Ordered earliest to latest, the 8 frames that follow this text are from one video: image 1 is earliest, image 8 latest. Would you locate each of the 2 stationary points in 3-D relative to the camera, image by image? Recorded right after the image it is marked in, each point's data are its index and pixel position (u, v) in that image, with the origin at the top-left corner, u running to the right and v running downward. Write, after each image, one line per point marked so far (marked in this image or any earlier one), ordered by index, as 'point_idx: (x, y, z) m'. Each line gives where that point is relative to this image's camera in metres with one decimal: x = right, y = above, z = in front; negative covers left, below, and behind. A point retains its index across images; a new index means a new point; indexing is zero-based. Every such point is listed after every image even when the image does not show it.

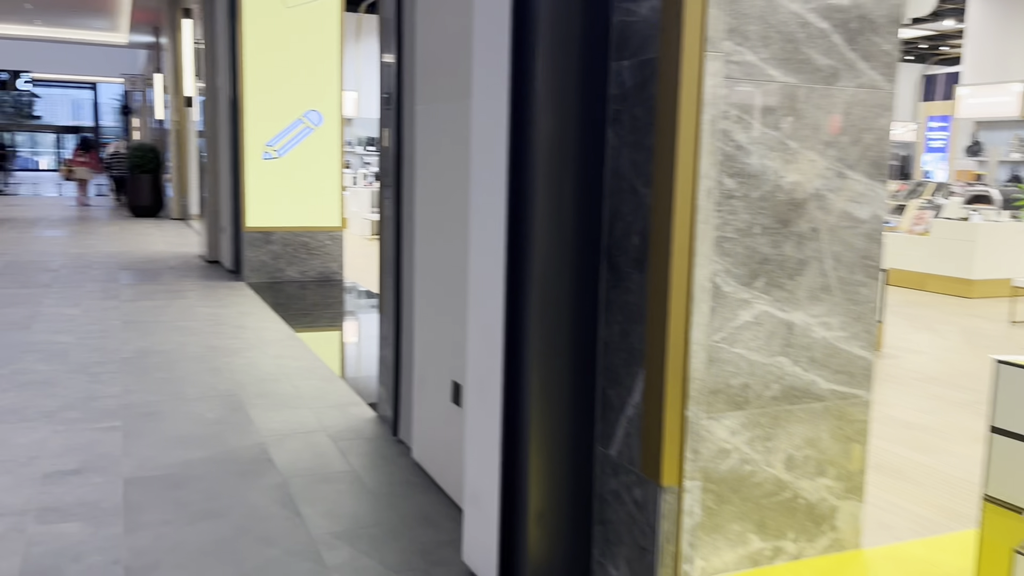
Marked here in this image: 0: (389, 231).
0: (-0.5, +0.2, +3.8) m
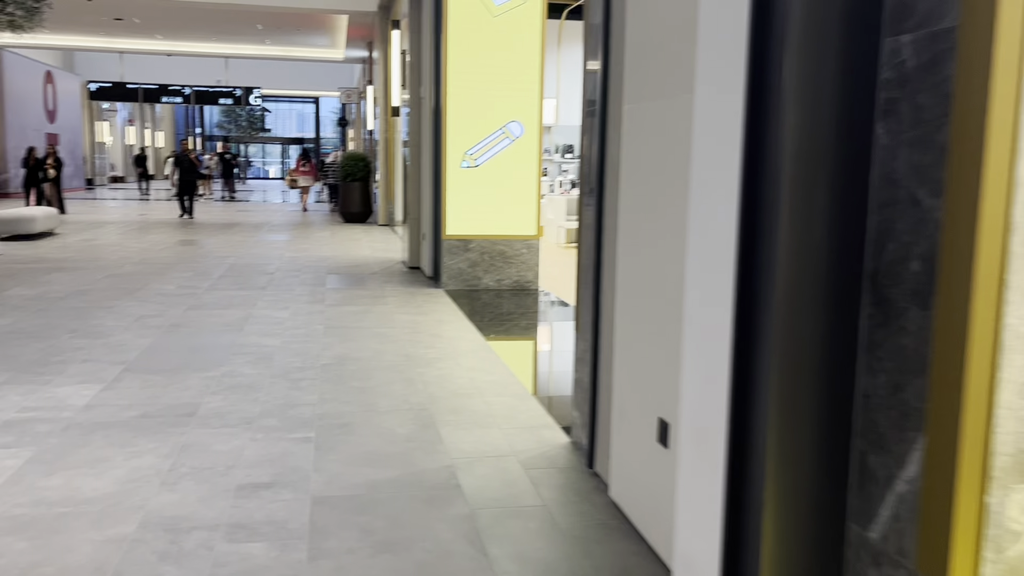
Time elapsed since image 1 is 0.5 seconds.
0: (+0.3, +0.2, +3.5) m
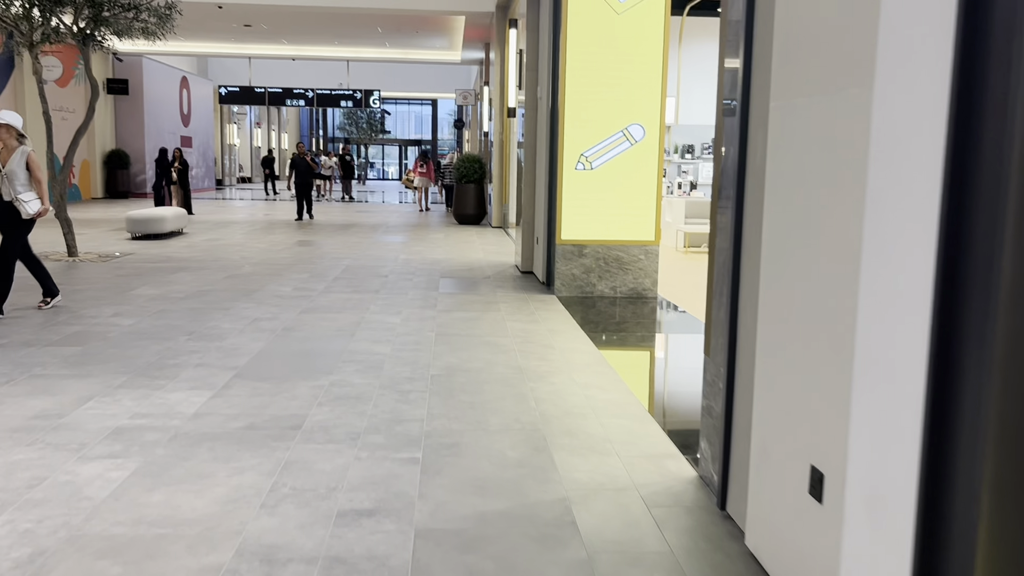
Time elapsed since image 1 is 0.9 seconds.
0: (+0.8, +0.1, +3.1) m
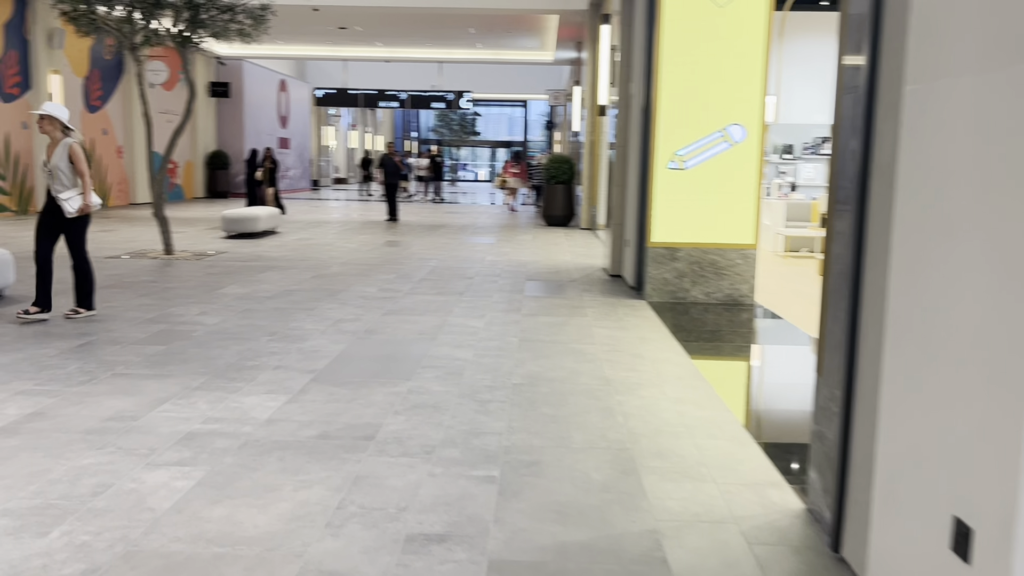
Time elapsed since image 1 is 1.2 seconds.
0: (+1.1, +0.1, +2.7) m
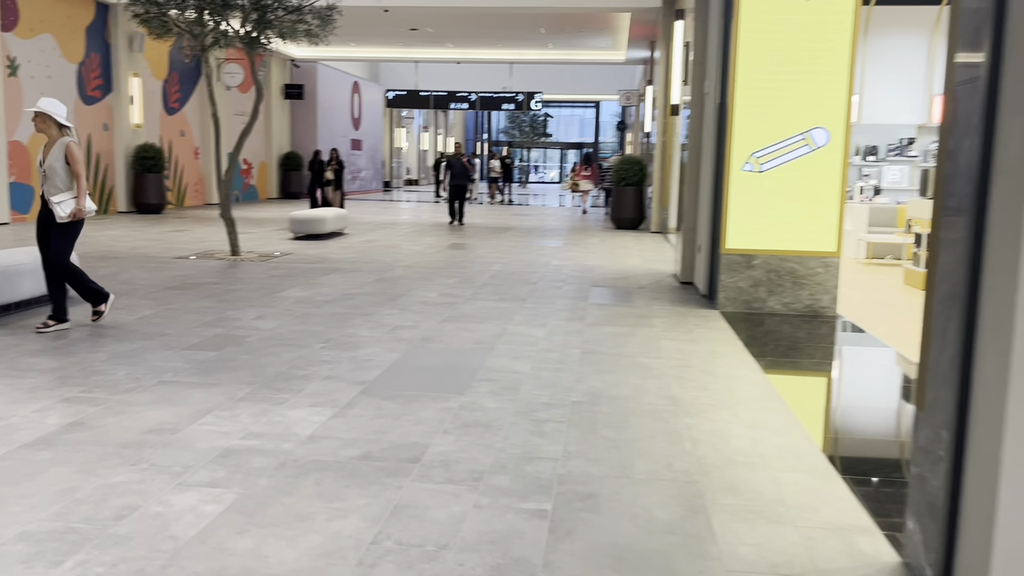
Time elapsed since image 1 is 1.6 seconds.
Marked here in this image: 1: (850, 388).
0: (+1.2, 0.0, +2.4) m
1: (+2.1, -0.6, +5.1) m
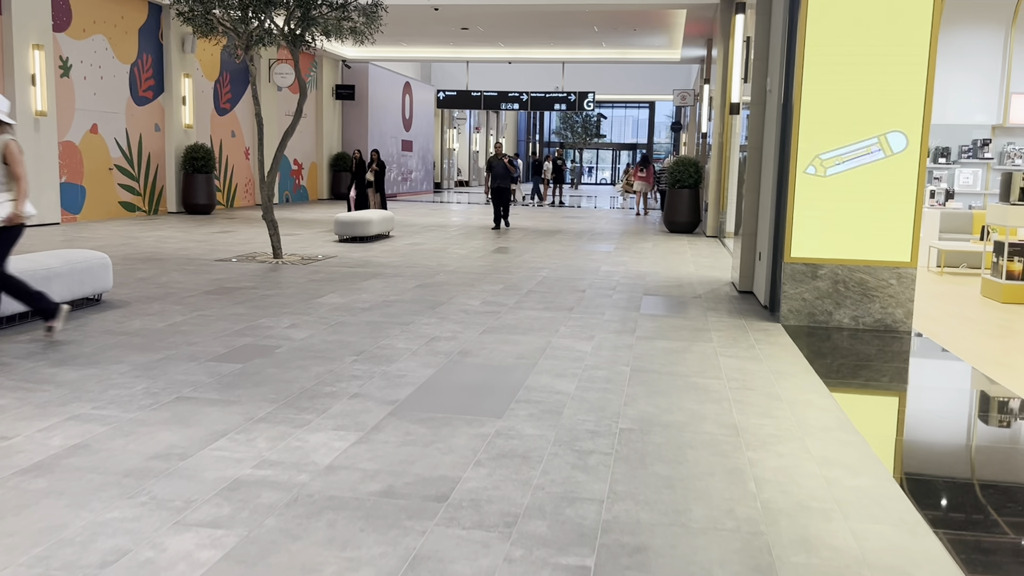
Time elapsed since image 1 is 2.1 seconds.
0: (+1.3, -0.1, +1.9) m
1: (+2.3, -0.7, +4.6) m
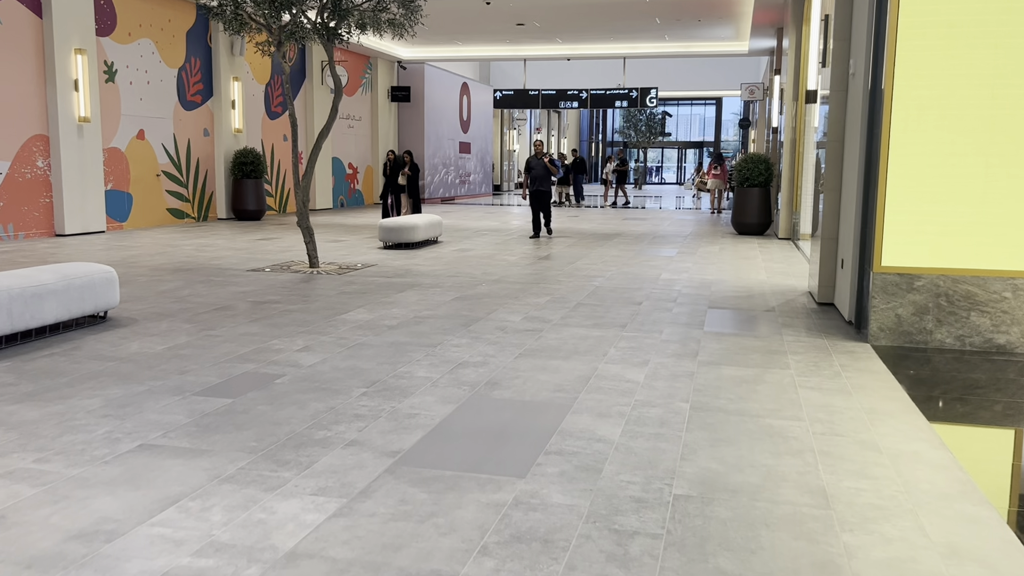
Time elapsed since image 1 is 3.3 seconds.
0: (+1.2, -0.2, +1.0) m
1: (+2.4, -0.8, +3.6) m
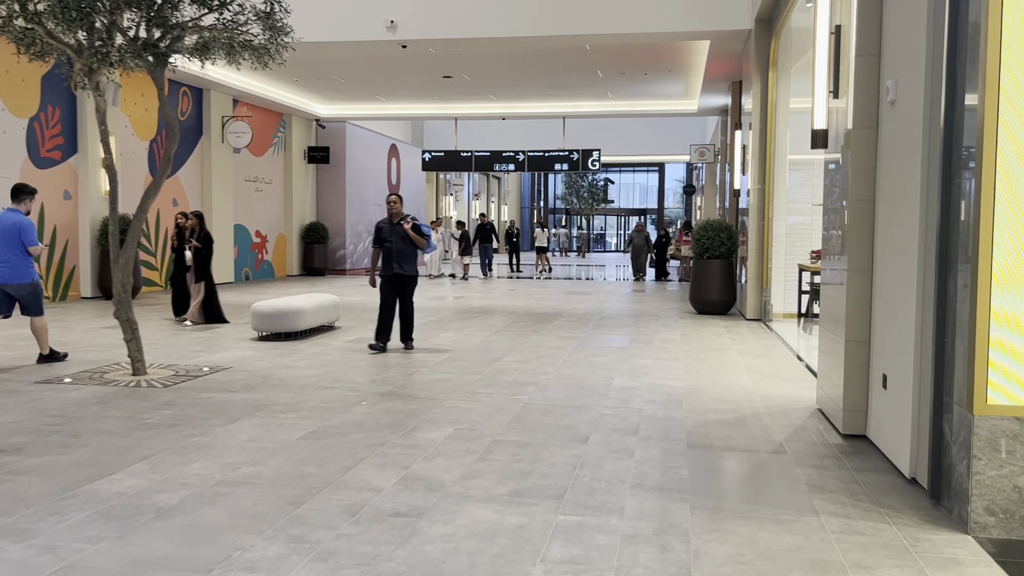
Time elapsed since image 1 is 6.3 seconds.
0: (+0.9, -0.4, -1.5) m
1: (+2.0, -1.3, +1.2) m
